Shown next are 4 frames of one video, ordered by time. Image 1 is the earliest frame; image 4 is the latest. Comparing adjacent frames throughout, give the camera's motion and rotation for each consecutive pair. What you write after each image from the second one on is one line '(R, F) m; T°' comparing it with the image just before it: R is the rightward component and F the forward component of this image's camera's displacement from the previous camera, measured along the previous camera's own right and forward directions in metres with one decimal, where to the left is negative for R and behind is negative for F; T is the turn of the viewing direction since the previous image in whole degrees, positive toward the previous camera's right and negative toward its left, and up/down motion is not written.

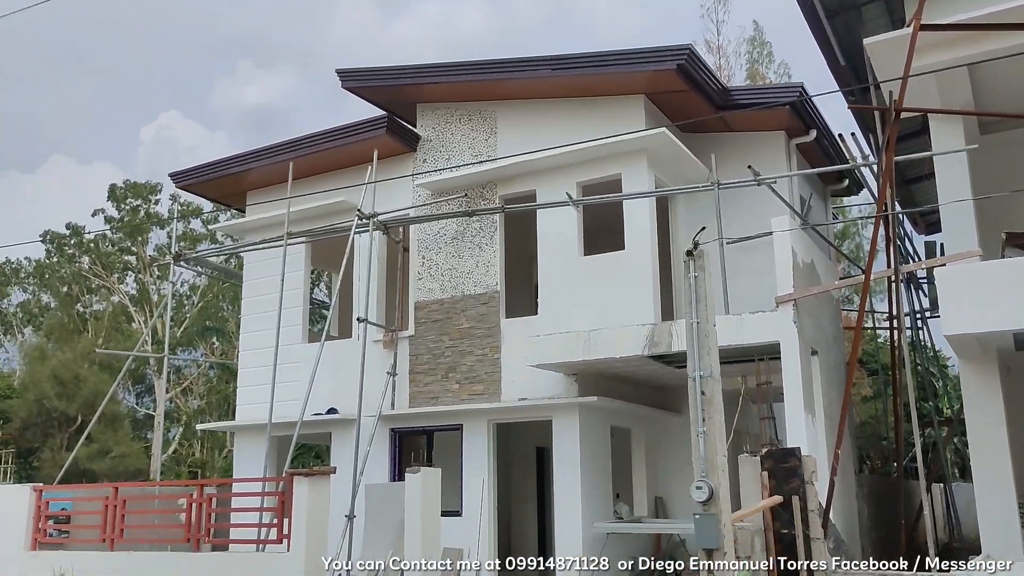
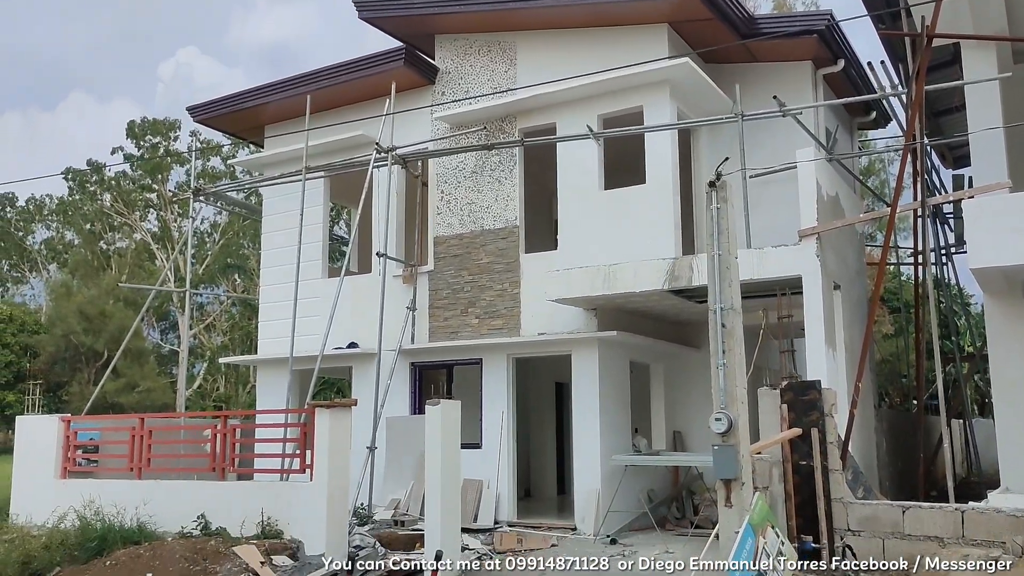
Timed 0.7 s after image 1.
(0.0, 0.0) m; -1°
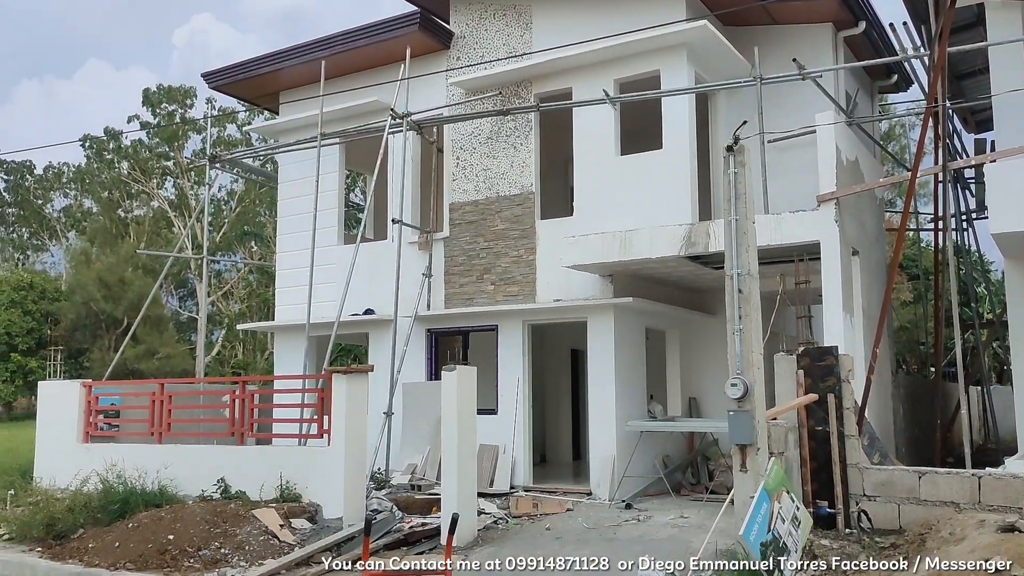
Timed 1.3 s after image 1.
(0.0, 0.0) m; -1°
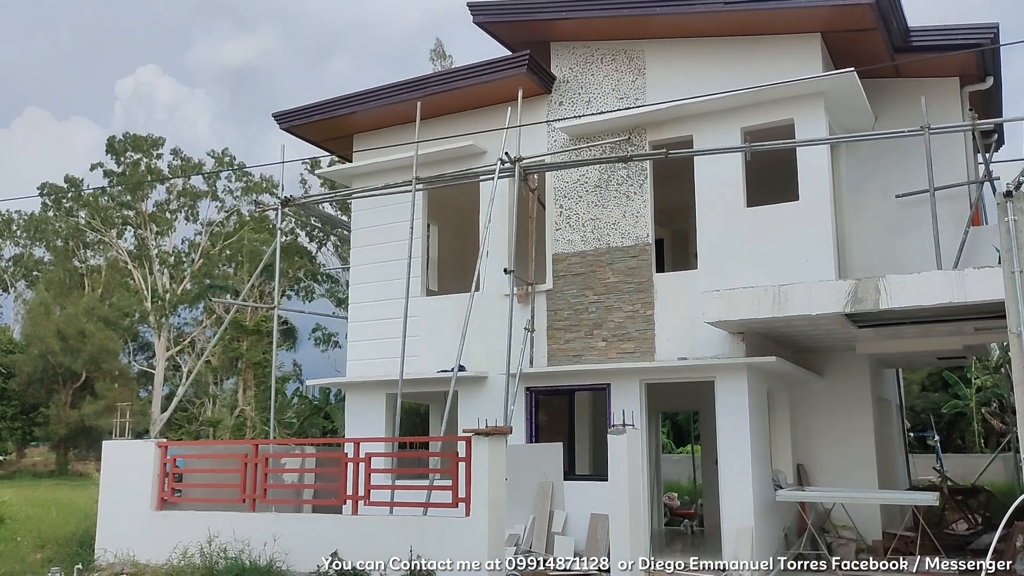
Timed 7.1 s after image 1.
(-2.1, +0.8) m; +3°
